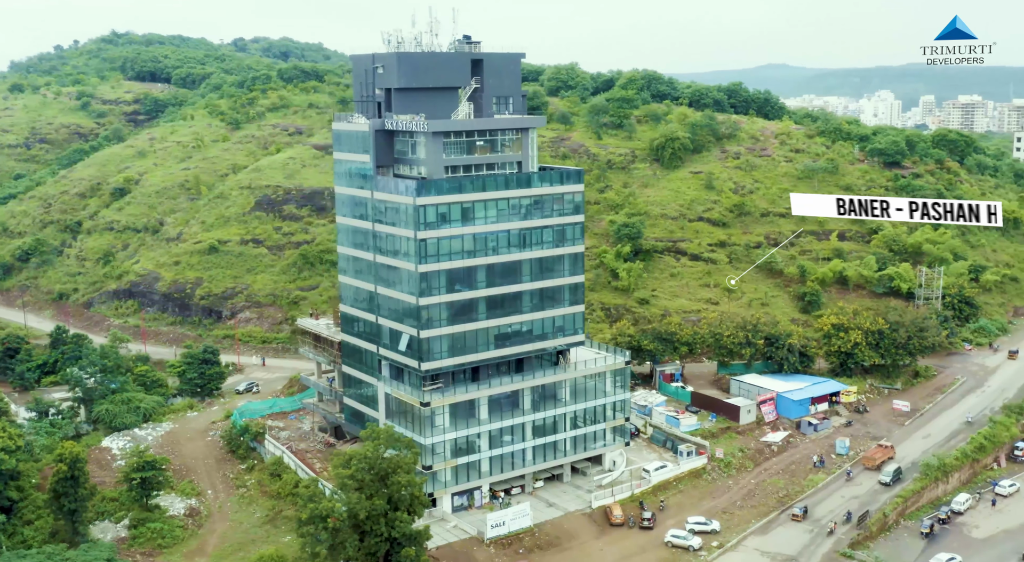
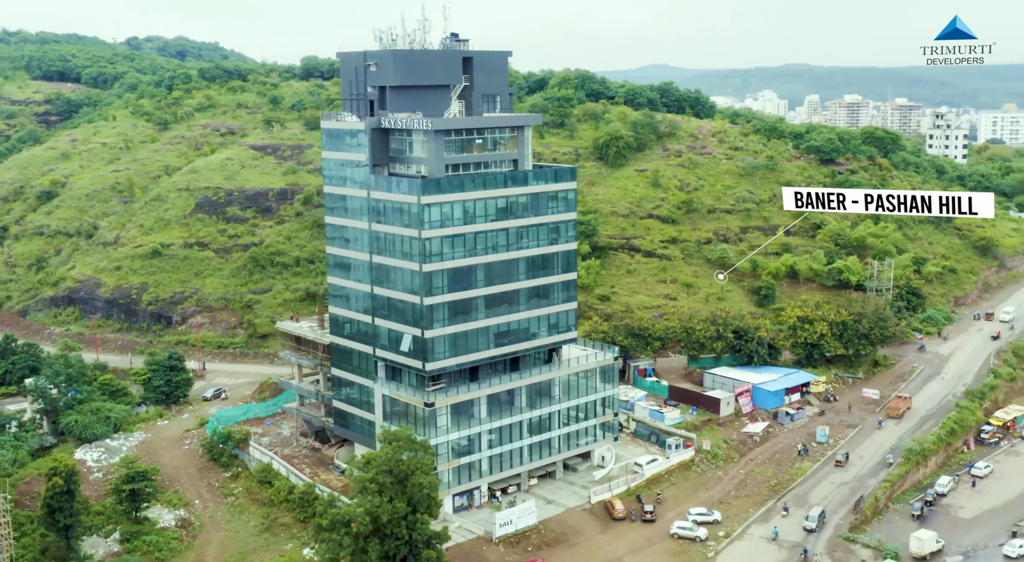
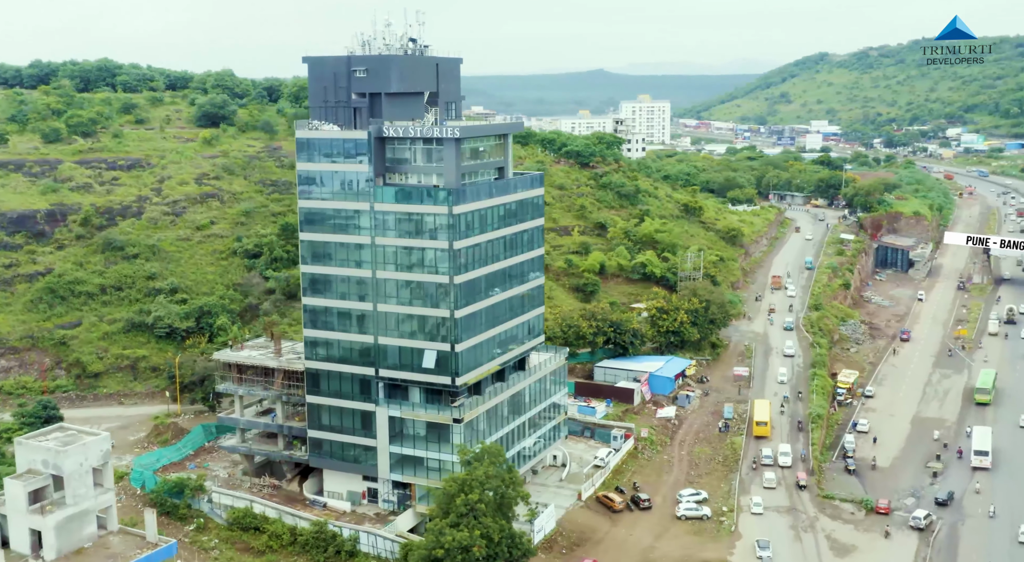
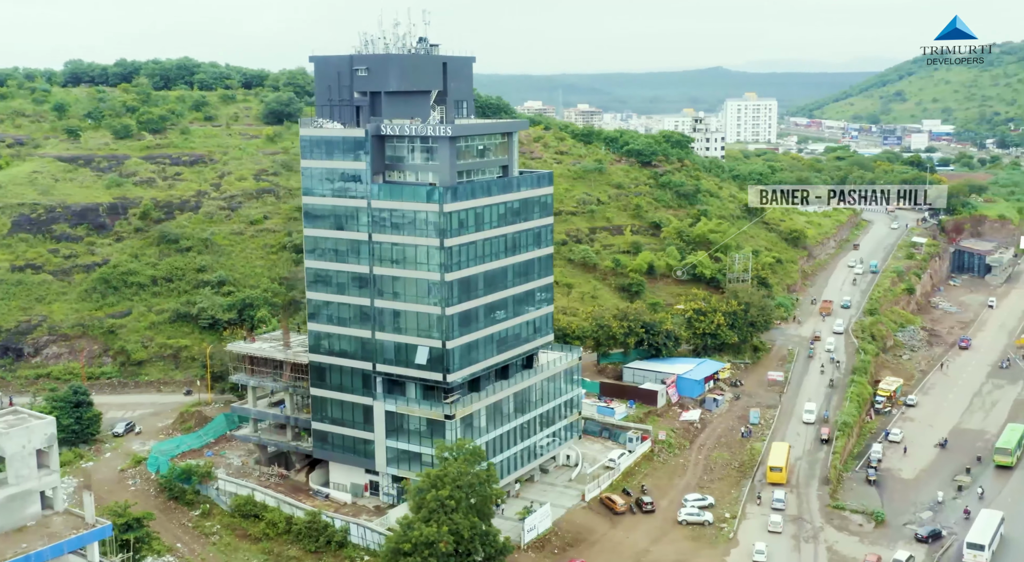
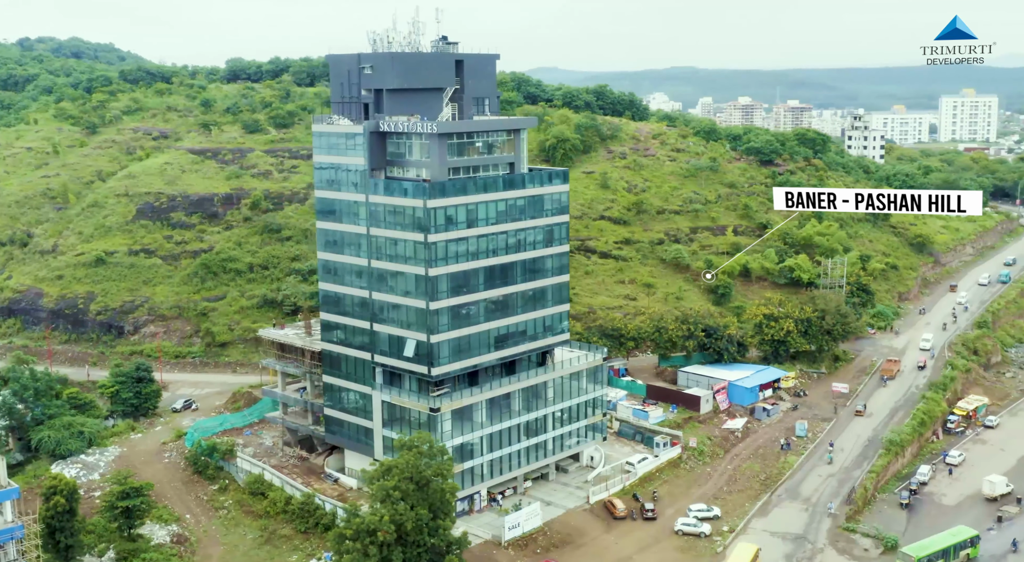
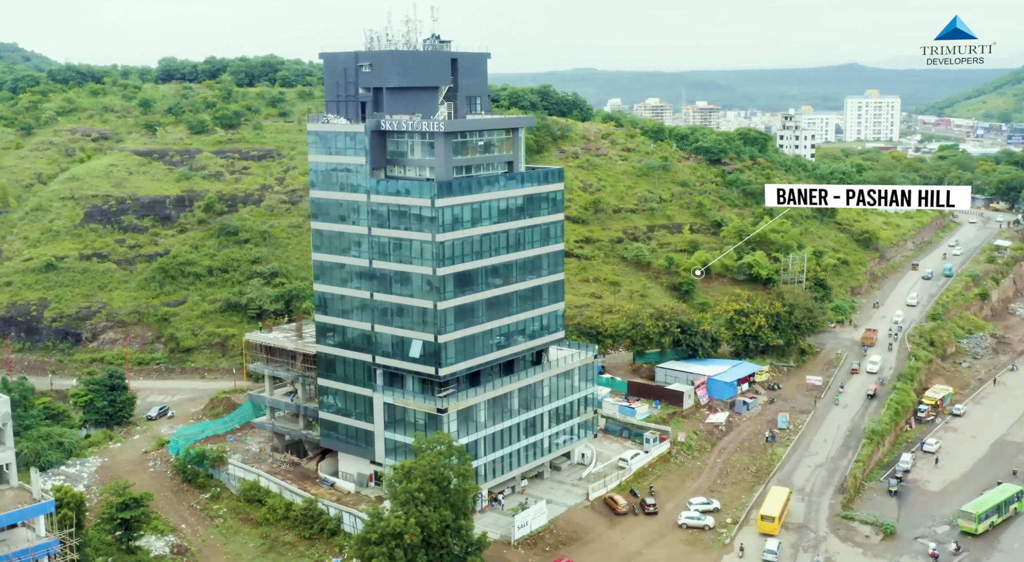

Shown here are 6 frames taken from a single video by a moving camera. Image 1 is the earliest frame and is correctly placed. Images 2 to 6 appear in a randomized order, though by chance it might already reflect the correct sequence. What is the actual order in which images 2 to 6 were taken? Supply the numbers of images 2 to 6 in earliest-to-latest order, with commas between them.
2, 5, 6, 4, 3
